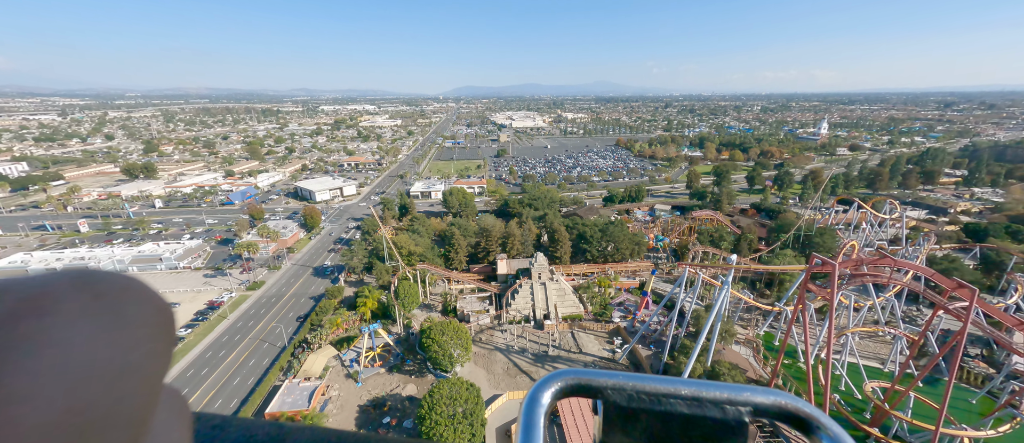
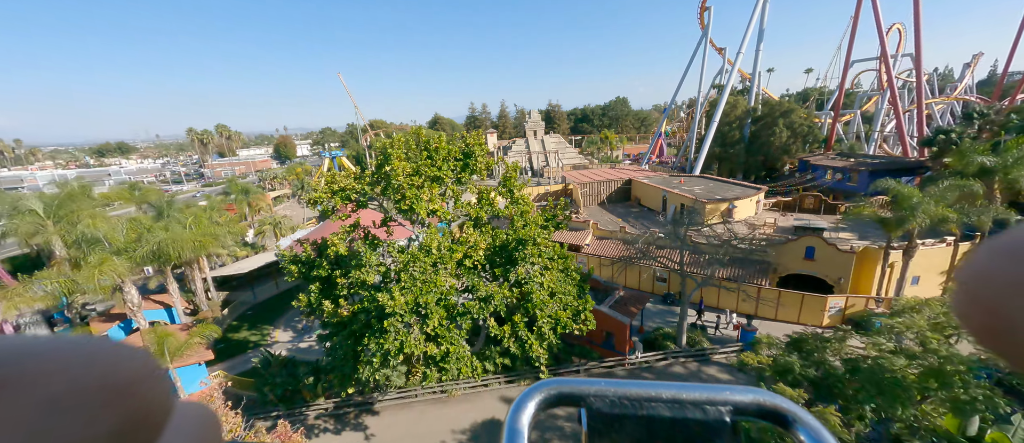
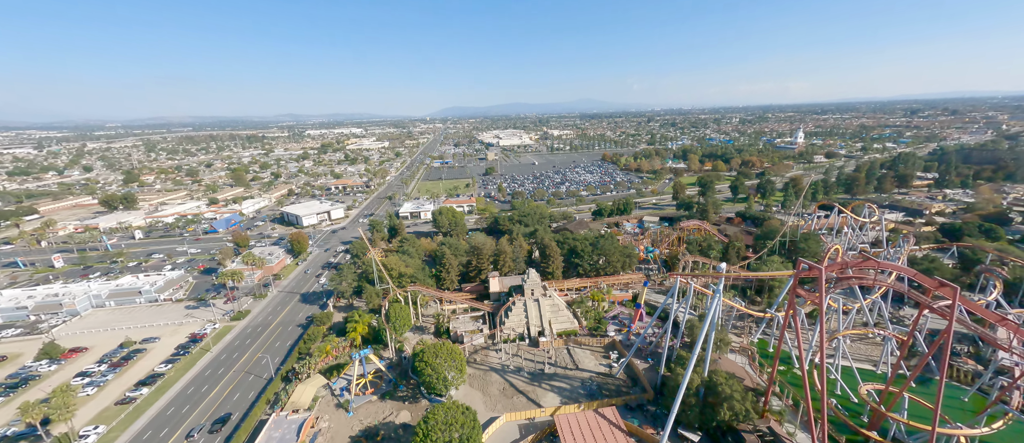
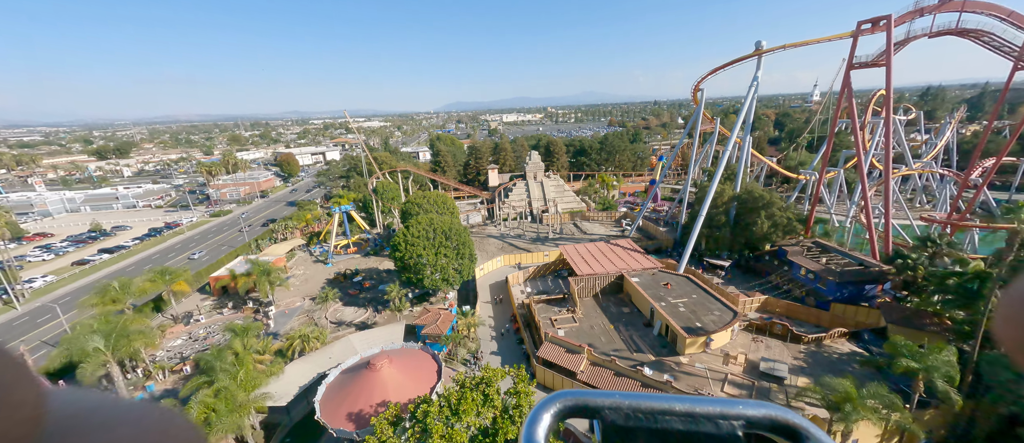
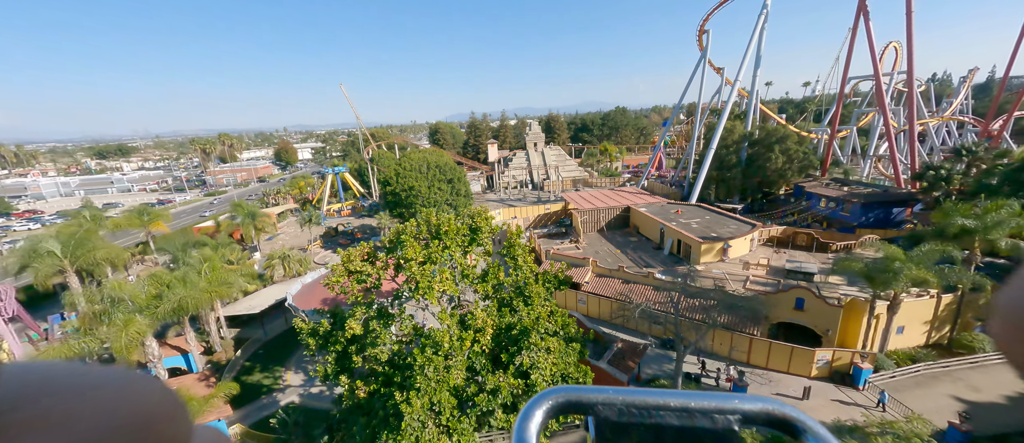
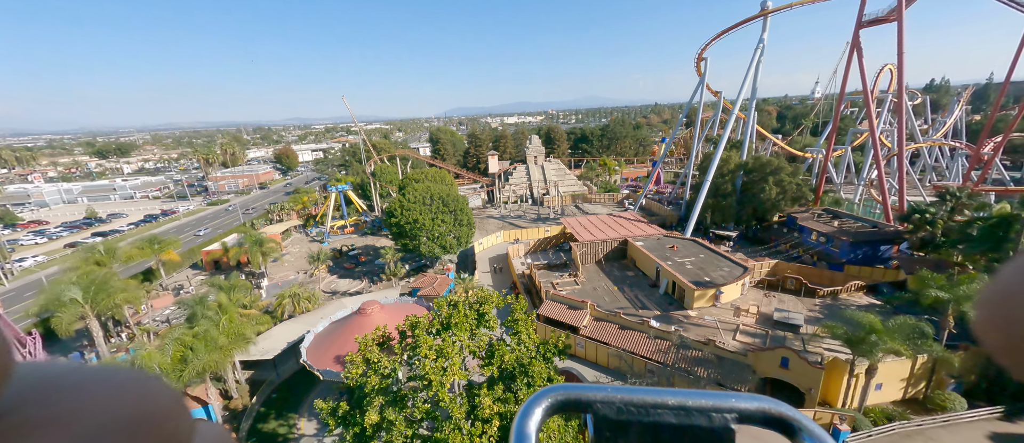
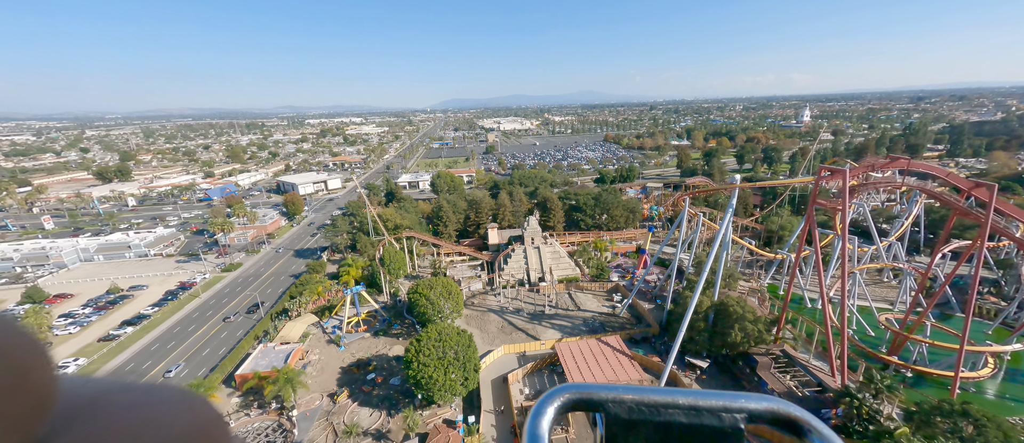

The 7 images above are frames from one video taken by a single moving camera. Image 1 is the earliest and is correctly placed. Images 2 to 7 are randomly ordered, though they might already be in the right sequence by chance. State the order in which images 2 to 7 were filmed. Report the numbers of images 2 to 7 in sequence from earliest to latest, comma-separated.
3, 7, 4, 6, 5, 2
